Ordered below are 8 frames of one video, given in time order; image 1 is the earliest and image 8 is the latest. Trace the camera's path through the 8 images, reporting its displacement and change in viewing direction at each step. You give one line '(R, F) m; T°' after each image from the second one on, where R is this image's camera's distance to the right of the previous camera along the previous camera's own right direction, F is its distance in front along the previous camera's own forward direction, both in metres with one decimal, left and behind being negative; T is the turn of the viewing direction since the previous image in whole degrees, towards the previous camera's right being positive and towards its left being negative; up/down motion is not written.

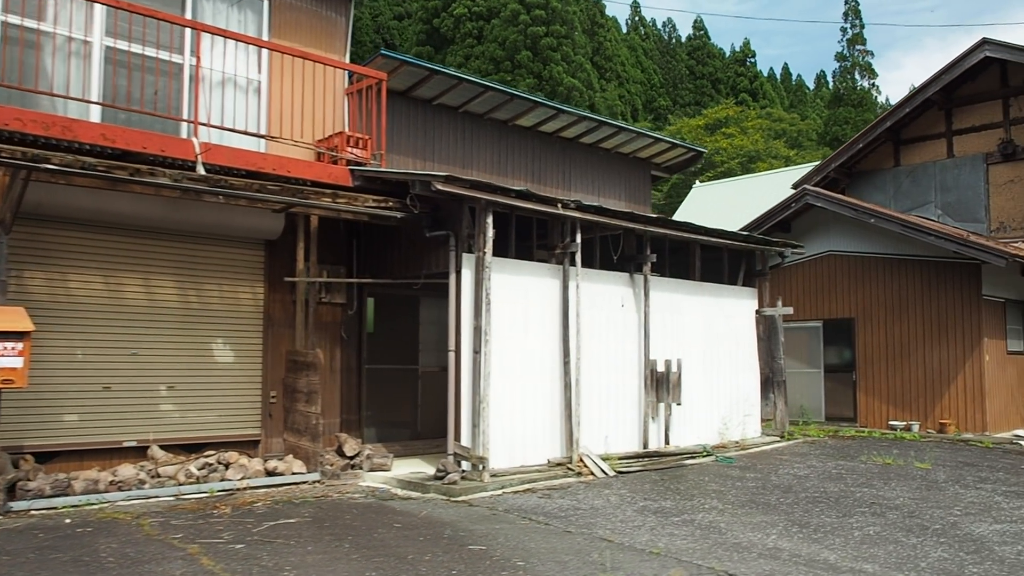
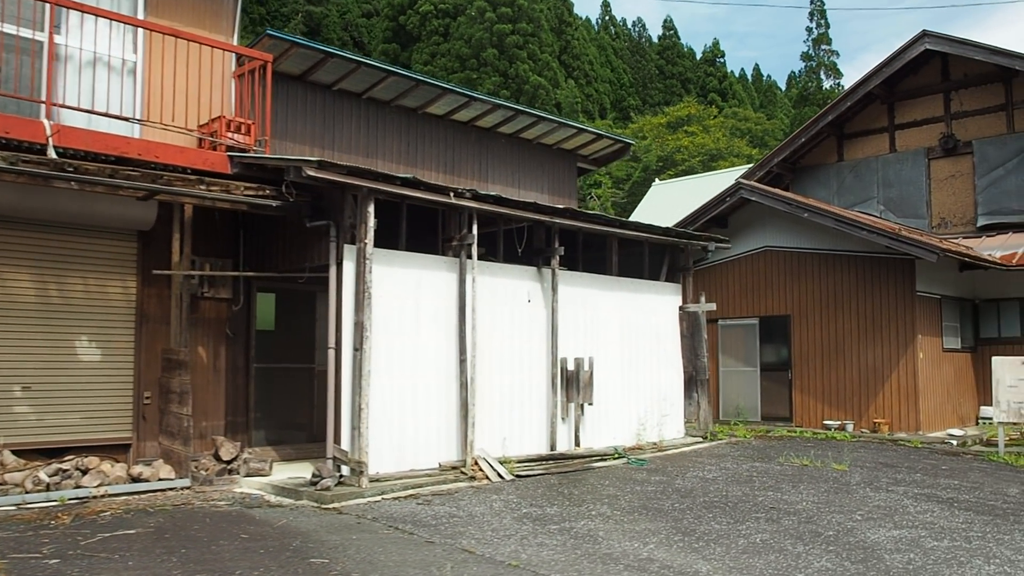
(+0.8, +0.5) m; +1°
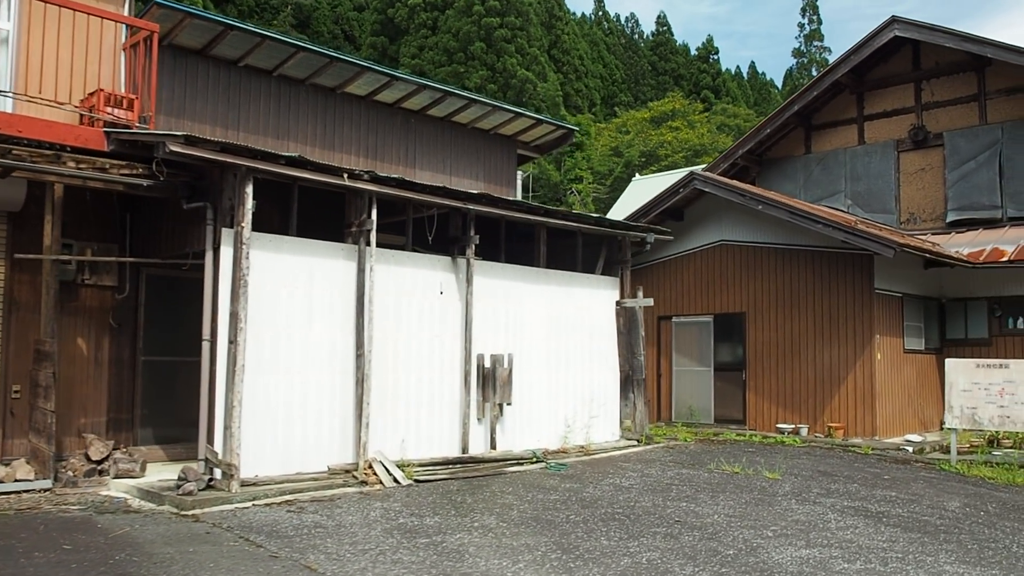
(+0.8, +0.6) m; 0°
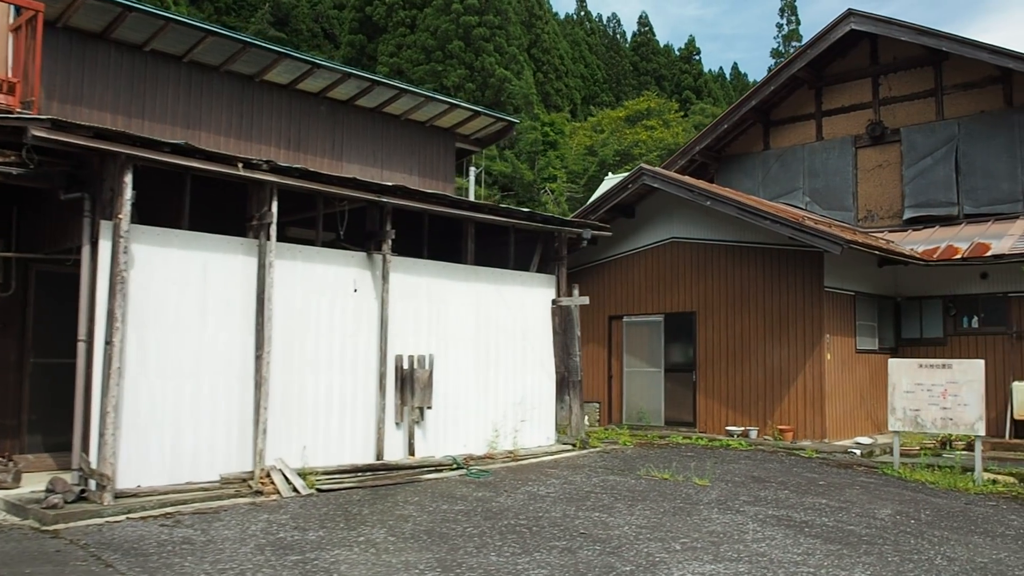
(+0.6, +0.4) m; +1°
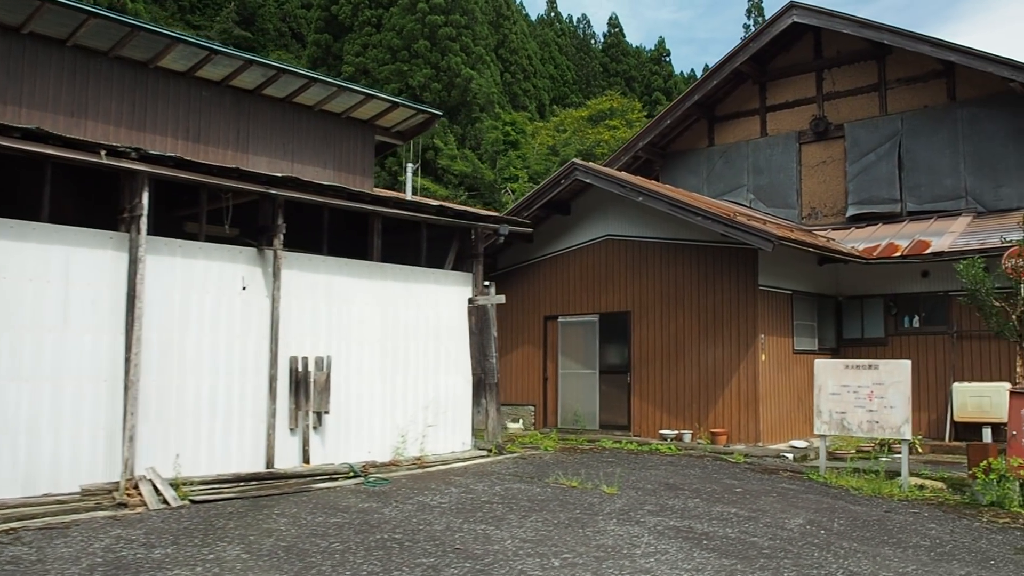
(+0.7, +0.4) m; +1°
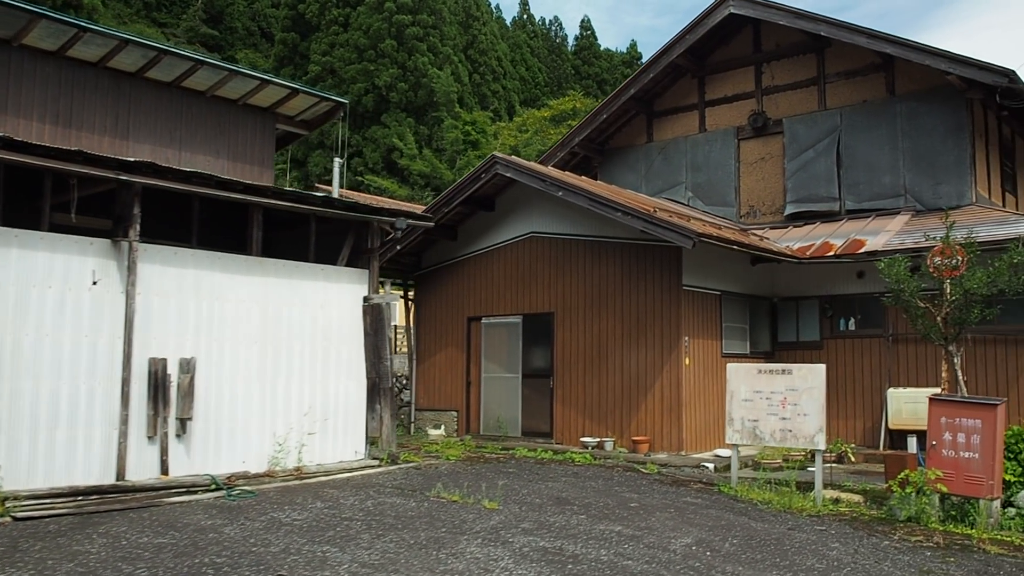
(+0.8, +0.6) m; +1°
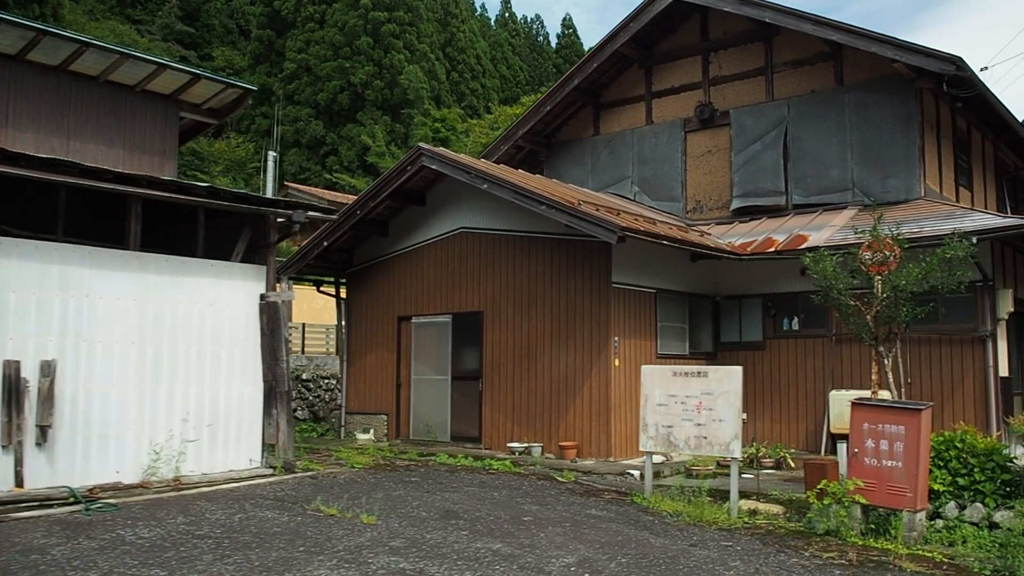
(+0.8, +0.5) m; 0°
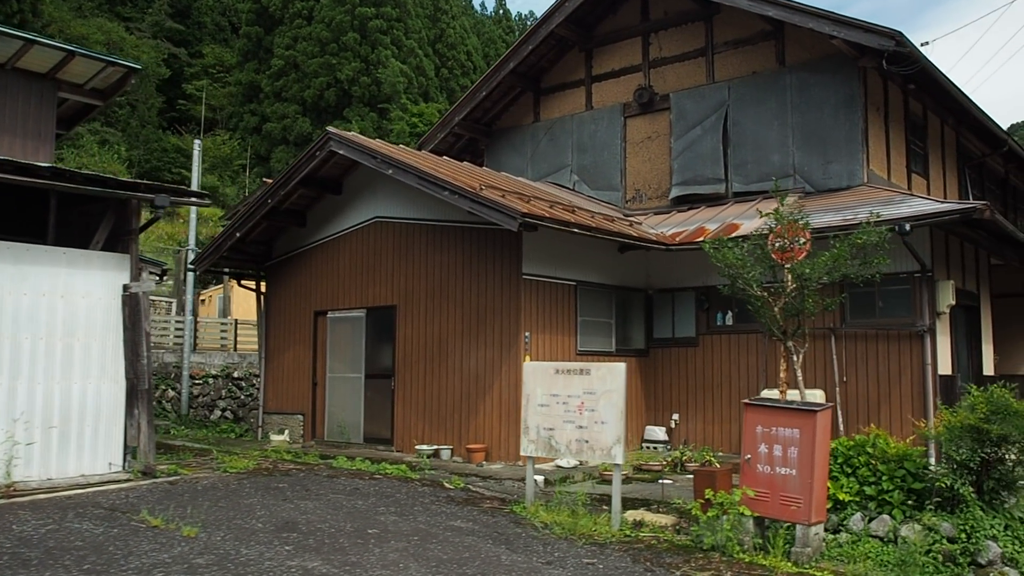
(+1.1, +0.7) m; -1°
